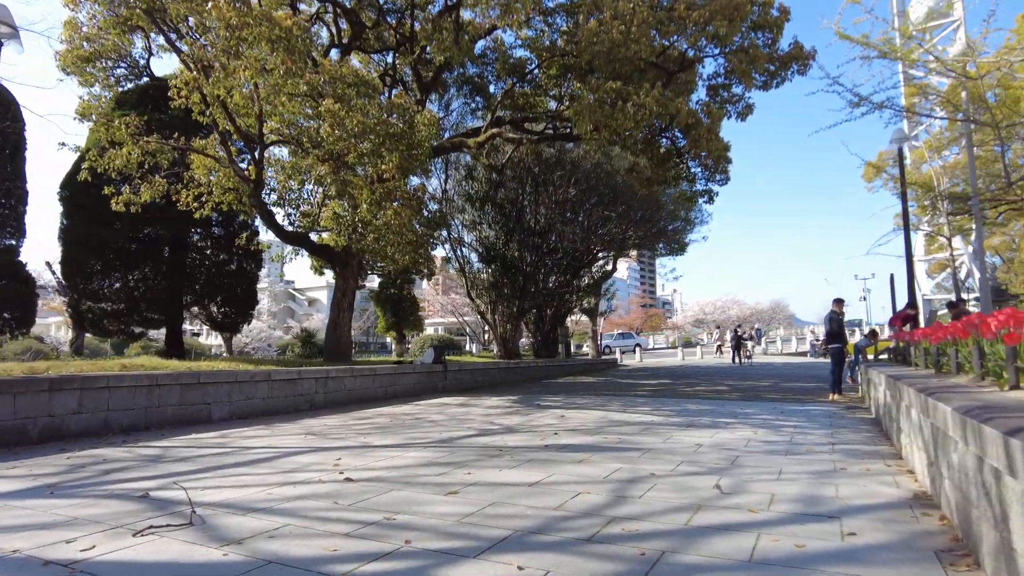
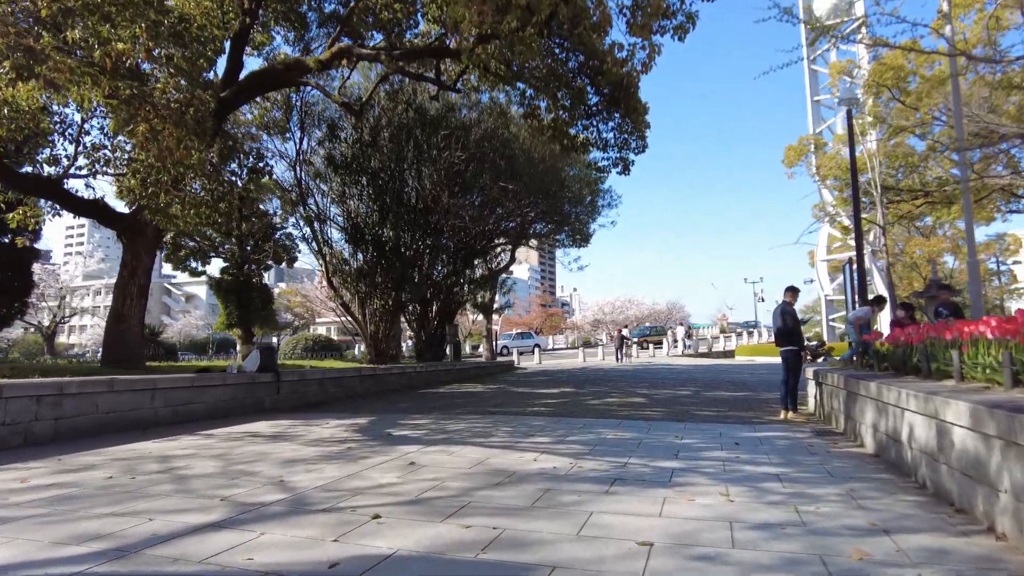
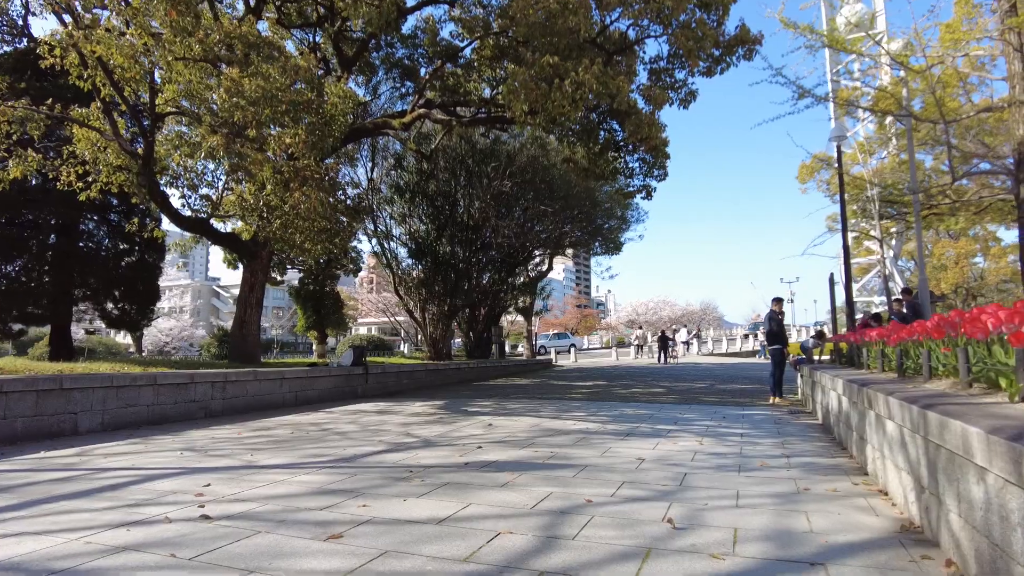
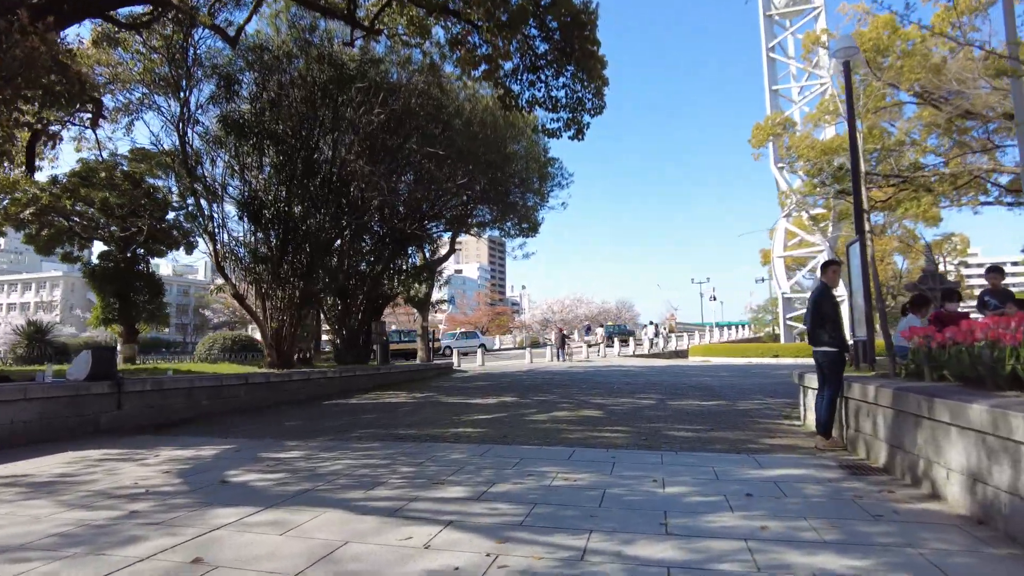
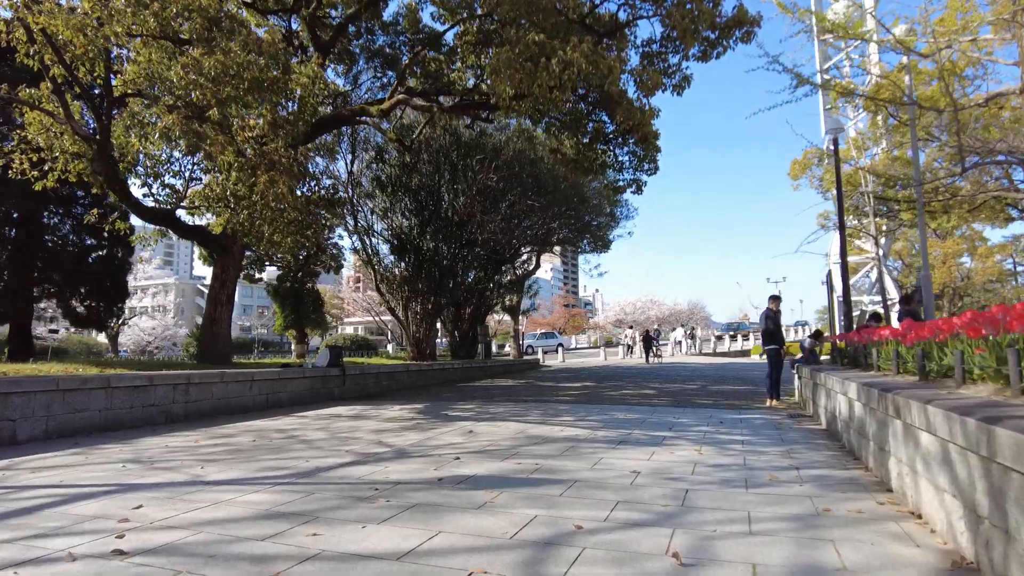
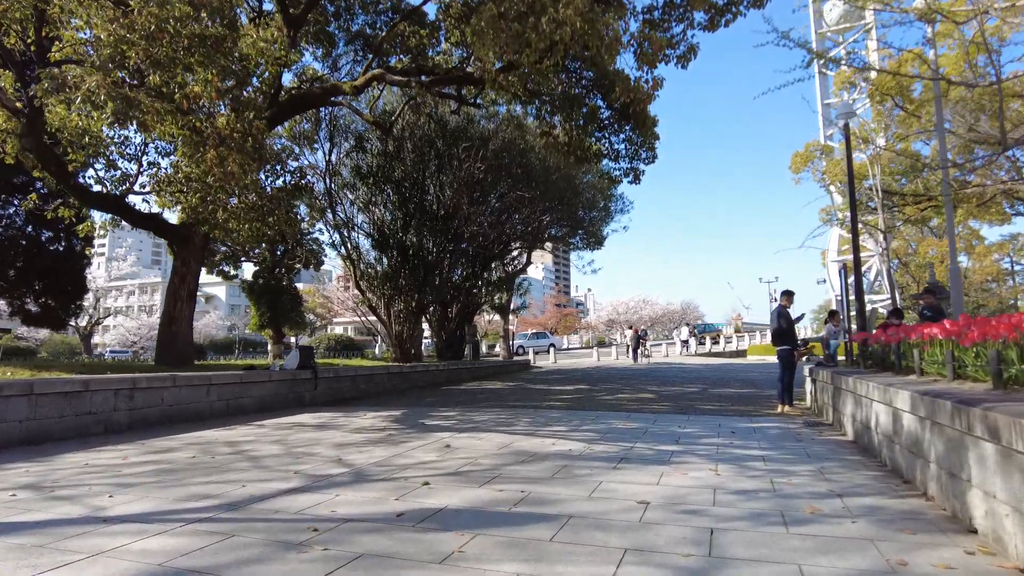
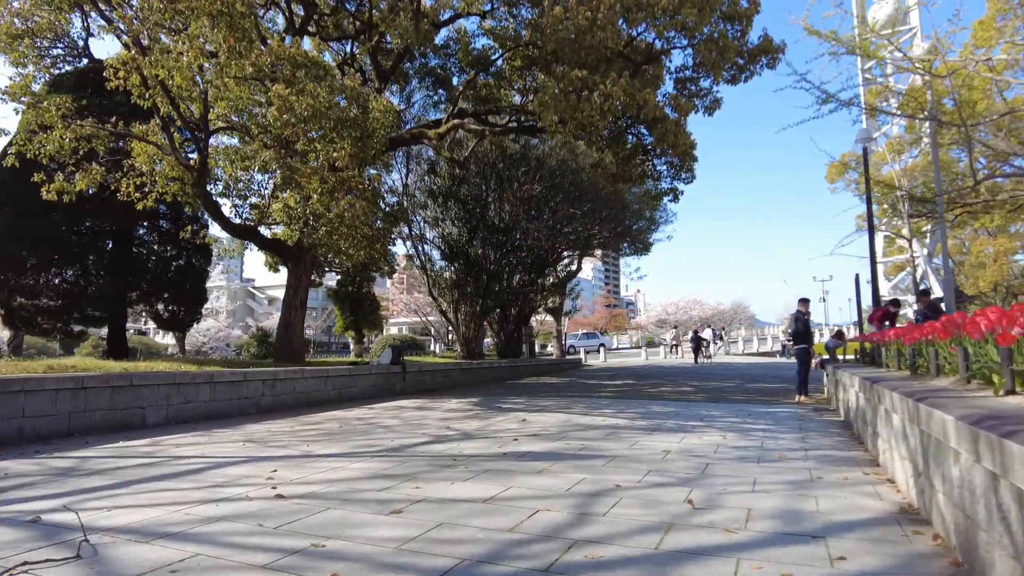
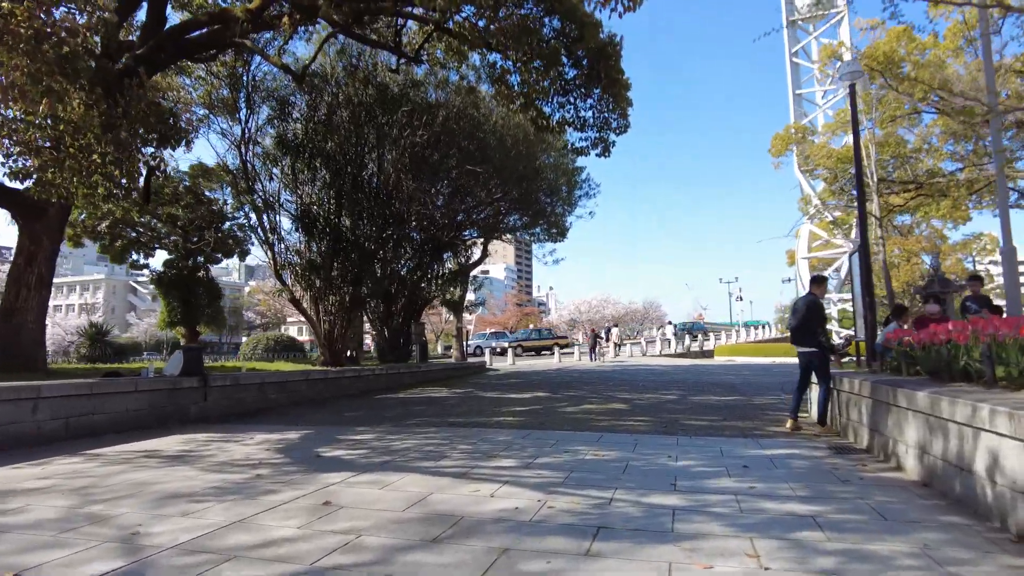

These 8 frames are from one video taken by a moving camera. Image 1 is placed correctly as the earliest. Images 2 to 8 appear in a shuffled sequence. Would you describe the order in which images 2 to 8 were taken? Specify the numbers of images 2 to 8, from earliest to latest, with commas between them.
7, 3, 5, 6, 2, 8, 4
